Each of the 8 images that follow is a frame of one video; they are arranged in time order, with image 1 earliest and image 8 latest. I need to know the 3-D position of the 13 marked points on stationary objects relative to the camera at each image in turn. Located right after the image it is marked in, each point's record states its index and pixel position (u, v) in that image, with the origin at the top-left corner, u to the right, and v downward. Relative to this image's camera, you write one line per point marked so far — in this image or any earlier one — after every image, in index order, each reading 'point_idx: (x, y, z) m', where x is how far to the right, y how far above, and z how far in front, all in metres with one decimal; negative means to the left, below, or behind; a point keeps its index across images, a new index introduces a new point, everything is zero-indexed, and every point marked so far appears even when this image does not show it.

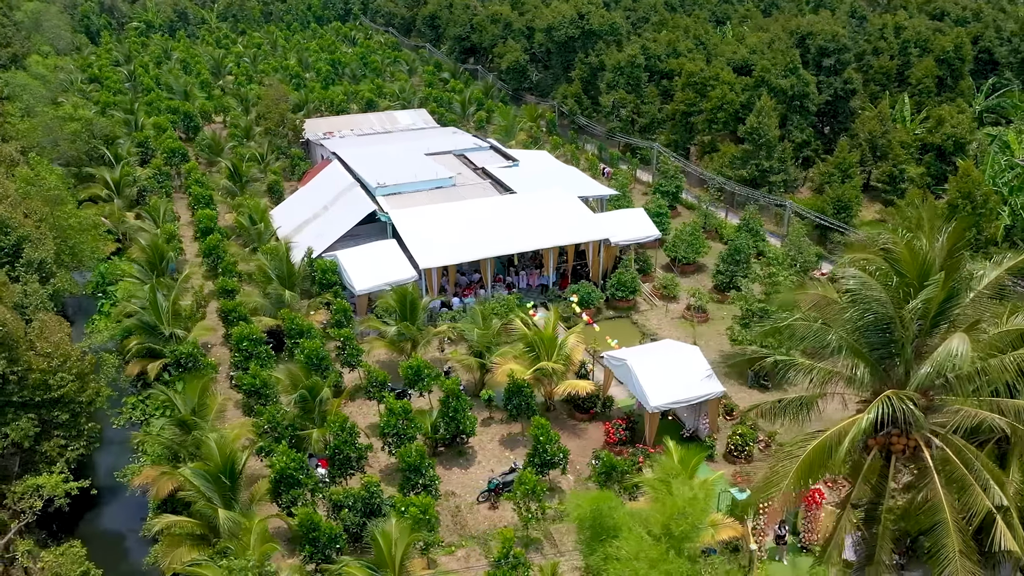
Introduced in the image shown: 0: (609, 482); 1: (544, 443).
0: (+1.6, -3.3, +13.9) m
1: (+0.6, -2.8, +14.4) m
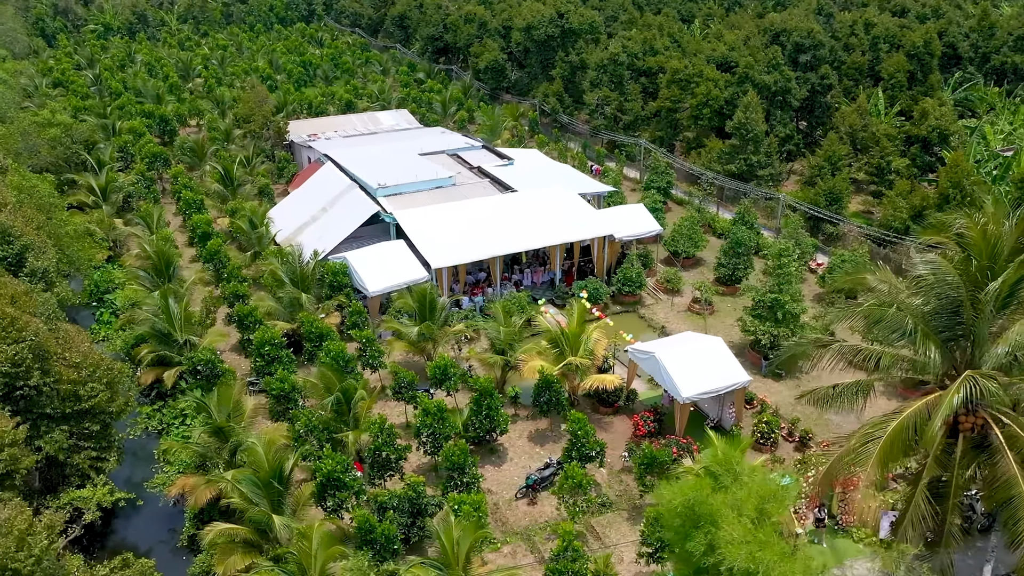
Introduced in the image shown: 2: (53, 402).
0: (+2.4, -3.2, +14.1) m
1: (+1.3, -2.7, +14.6) m
2: (-7.2, -1.8, +12.7) m
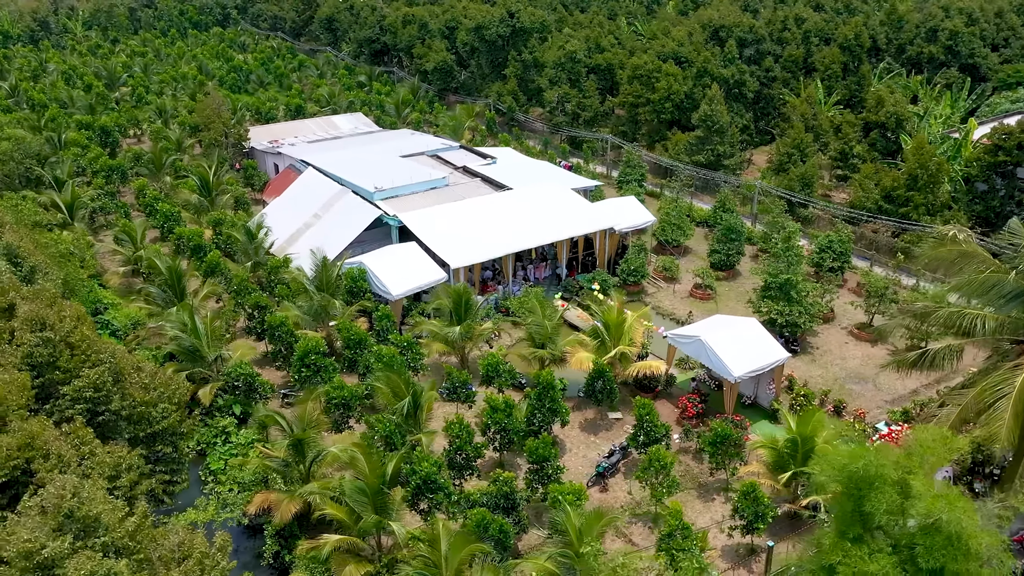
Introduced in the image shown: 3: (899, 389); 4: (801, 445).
0: (+3.7, -2.9, +14.6) m
1: (+2.5, -2.5, +15.0) m
2: (-5.7, -2.1, +12.1) m
3: (+8.7, -2.3, +18.2) m
4: (+4.8, -2.6, +13.5) m
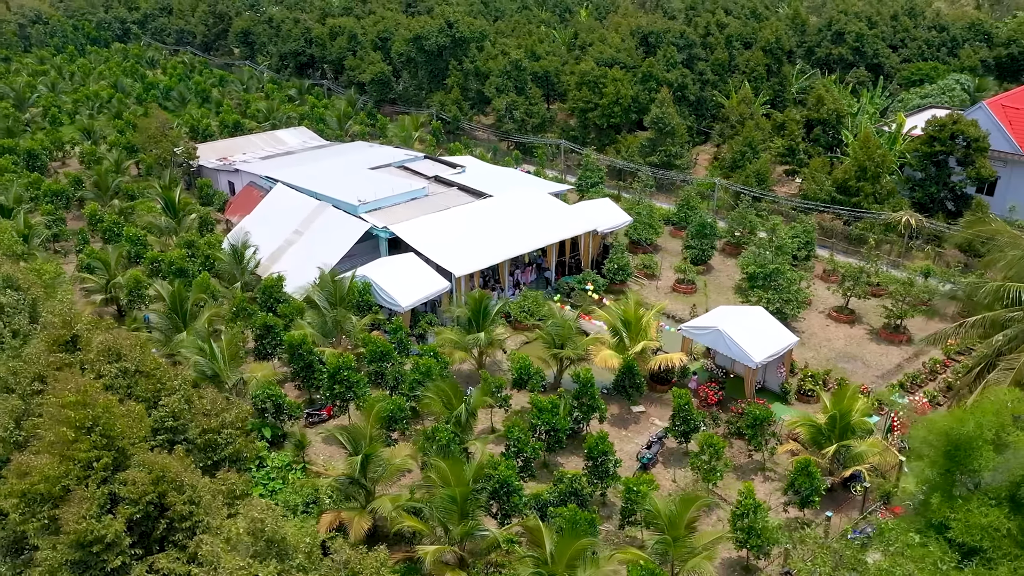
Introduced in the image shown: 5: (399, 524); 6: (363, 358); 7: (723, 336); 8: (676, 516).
0: (+4.6, -2.8, +15.4) m
1: (+3.4, -2.4, +15.6) m
2: (-4.4, -2.4, +11.7) m
3: (+9.1, -1.8, +19.7) m
4: (+5.9, -2.3, +14.4) m
5: (-1.8, -3.7, +12.7) m
6: (-3.1, -1.5, +16.9) m
7: (+4.5, -1.0, +17.2) m
8: (+2.3, -3.4, +12.0) m
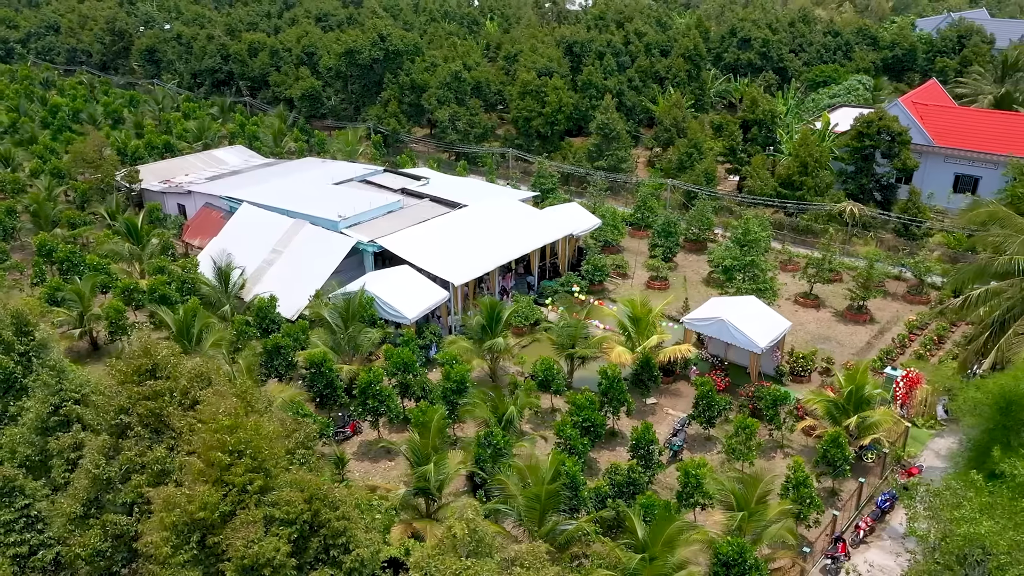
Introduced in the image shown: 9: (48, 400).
0: (+5.3, -2.5, +16.5) m
1: (+4.1, -2.2, +16.5) m
2: (-3.1, -2.6, +11.5) m
3: (+9.1, -1.4, +21.3) m
4: (+6.7, -2.0, +15.7) m
5: (-0.5, -3.8, +12.8) m
6: (-2.6, -1.7, +16.9) m
7: (+4.8, -0.9, +18.3) m
8: (+3.6, -3.3, +12.7) m
9: (-7.3, -1.8, +12.8) m
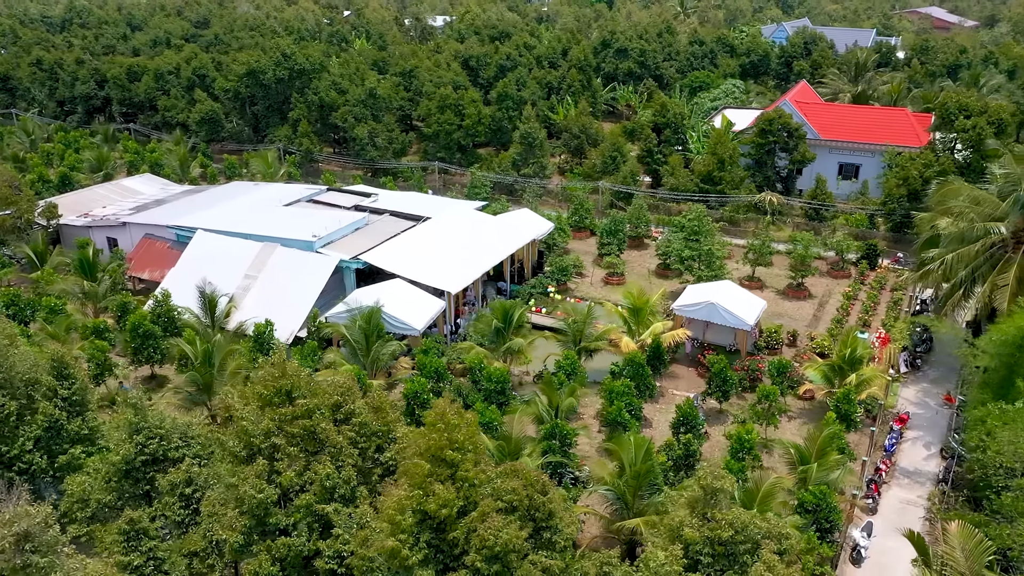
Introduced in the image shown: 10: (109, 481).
0: (+6.0, -2.1, +18.3) m
1: (+4.7, -1.9, +18.1) m
2: (-1.2, -2.8, +11.7) m
3: (+8.6, -0.8, +23.7) m
4: (+7.4, -1.5, +17.7) m
5: (+1.1, -3.7, +13.5) m
6: (-1.9, -2.0, +17.2) m
7: (+5.0, -0.5, +20.0) m
8: (+5.1, -2.9, +14.3) m
9: (-5.7, -2.3, +12.2) m
10: (-6.0, -2.9, +12.2) m
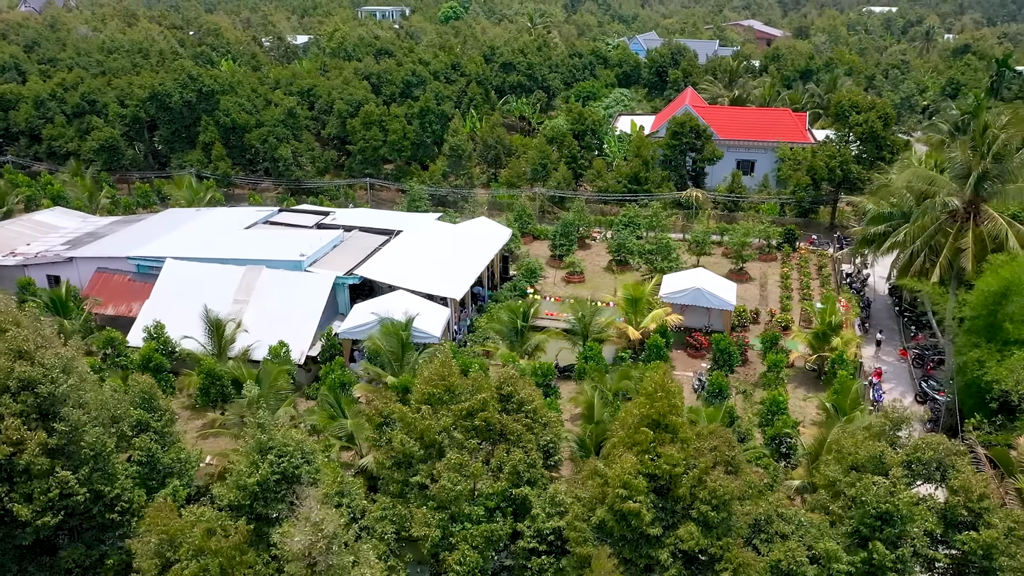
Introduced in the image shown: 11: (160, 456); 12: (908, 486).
0: (+6.5, -1.6, +20.4) m
1: (+5.3, -1.5, +19.9) m
2: (+0.9, -2.7, +12.5) m
3: (+7.9, -0.3, +26.3) m
4: (+8.0, -0.8, +20.1) m
5: (+2.8, -3.5, +14.7) m
6: (-1.0, -2.1, +17.7) m
7: (+5.1, -0.1, +21.8) m
8: (+6.5, -2.3, +16.2) m
9: (-3.6, -2.5, +12.0) m
10: (-3.9, -3.2, +11.9) m
11: (-5.6, -2.7, +13.0) m
12: (+4.7, -2.3, +9.6) m
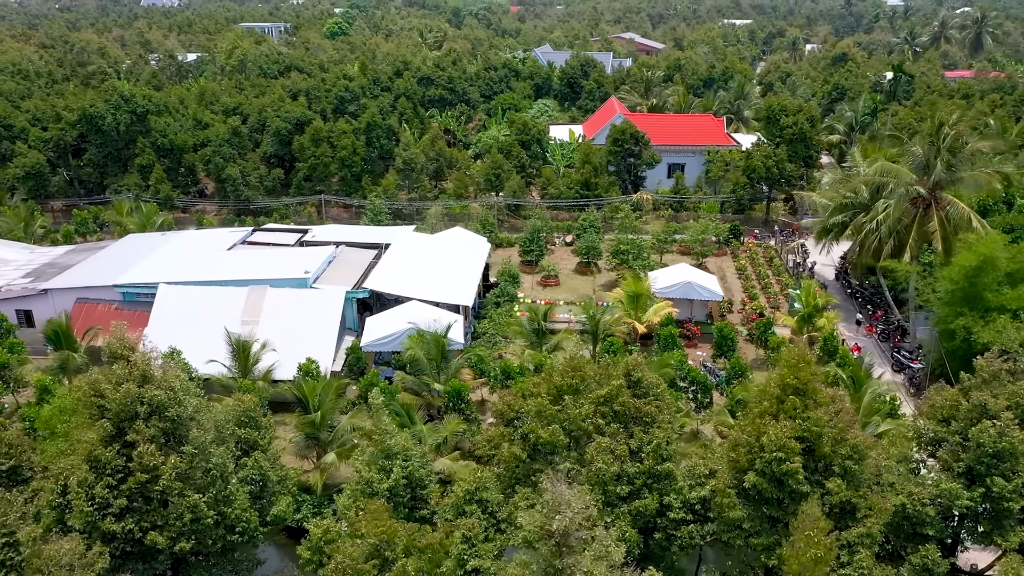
0: (+6.9, -1.3, +22.1) m
1: (+5.8, -1.3, +21.4) m
2: (+2.6, -2.5, +13.4) m
3: (+7.3, 0.0, +28.1) m
4: (+8.3, -0.4, +22.1) m
5: (+4.3, -3.3, +15.9) m
6: (0.0, -2.2, +18.3) m
7: (+5.2, 0.0, +23.3) m
8: (+7.6, -1.9, +18.0) m
9: (-1.7, -2.7, +12.3) m
10: (-2.0, -3.3, +12.1) m
11: (-3.8, -2.9, +12.9) m
12: (+6.9, -1.9, +11.1) m
